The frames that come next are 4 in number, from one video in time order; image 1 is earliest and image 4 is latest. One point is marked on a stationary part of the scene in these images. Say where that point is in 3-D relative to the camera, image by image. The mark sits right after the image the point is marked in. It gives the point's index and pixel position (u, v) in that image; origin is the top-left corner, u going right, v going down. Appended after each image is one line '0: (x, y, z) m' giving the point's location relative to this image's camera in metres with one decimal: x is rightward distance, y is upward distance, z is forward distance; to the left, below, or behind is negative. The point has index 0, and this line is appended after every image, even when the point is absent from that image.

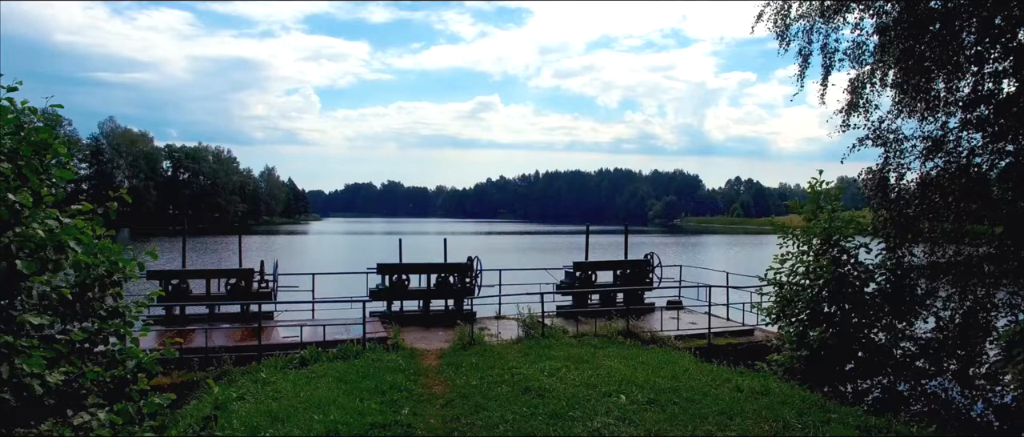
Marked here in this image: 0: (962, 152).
0: (+4.1, +0.6, +6.6) m
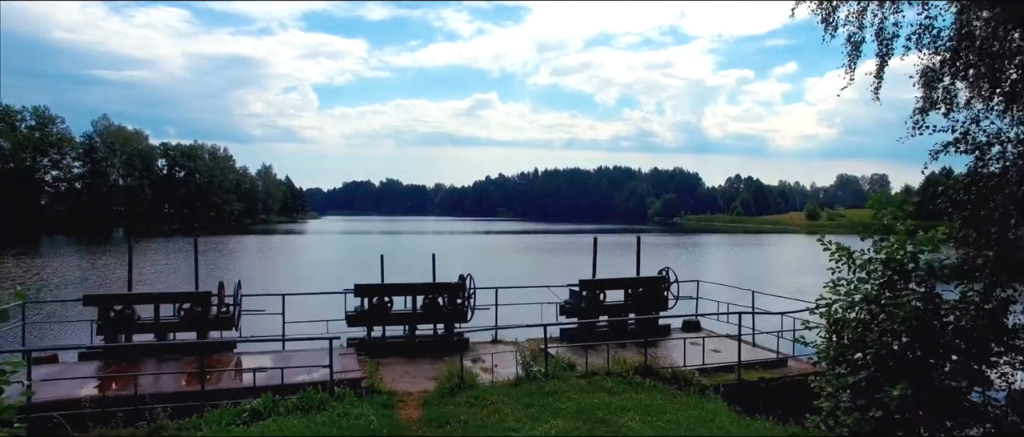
0: (+4.1, +0.5, +5.9) m
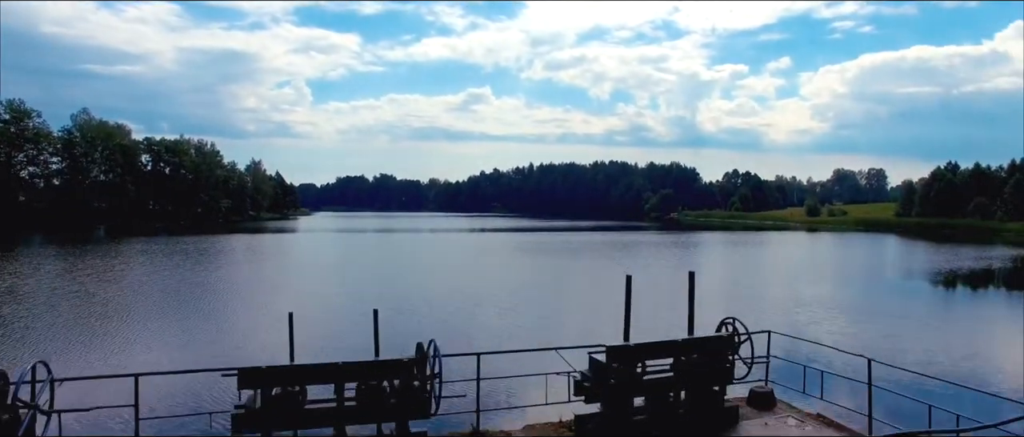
0: (+4.0, +0.4, +4.0) m
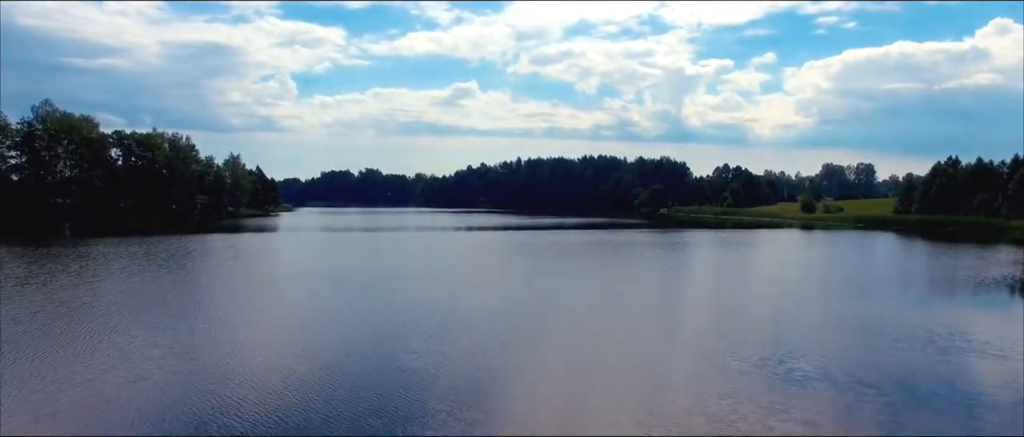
0: (+4.0, +0.2, +1.4) m
